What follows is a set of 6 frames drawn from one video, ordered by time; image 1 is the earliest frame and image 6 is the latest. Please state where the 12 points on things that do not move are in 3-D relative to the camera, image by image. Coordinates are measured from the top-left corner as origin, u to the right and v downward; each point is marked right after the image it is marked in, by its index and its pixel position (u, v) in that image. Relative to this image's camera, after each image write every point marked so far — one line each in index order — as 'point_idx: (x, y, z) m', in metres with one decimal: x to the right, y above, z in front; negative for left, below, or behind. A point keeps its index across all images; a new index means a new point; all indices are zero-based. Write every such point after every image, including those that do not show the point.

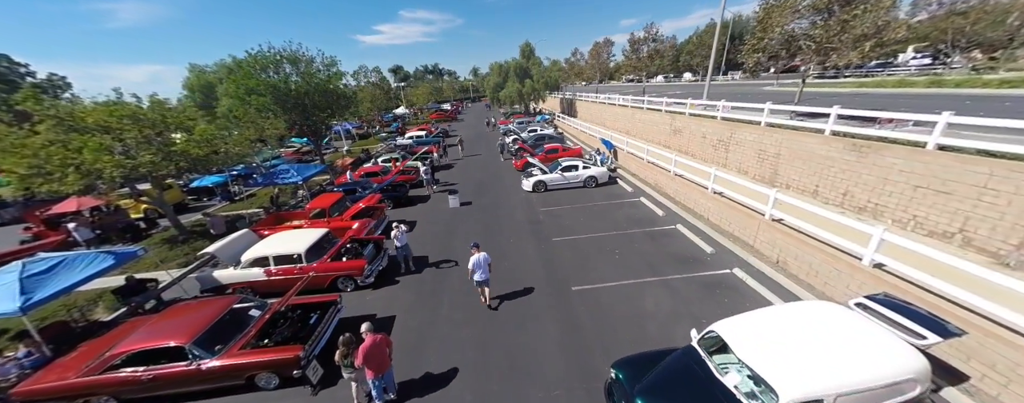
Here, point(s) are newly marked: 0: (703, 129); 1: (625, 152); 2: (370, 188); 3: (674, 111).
0: (+8.4, +3.2, +14.4) m
1: (+6.0, +2.5, +17.1) m
2: (-6.1, +0.6, +14.2) m
3: (+8.6, +4.8, +17.5) m
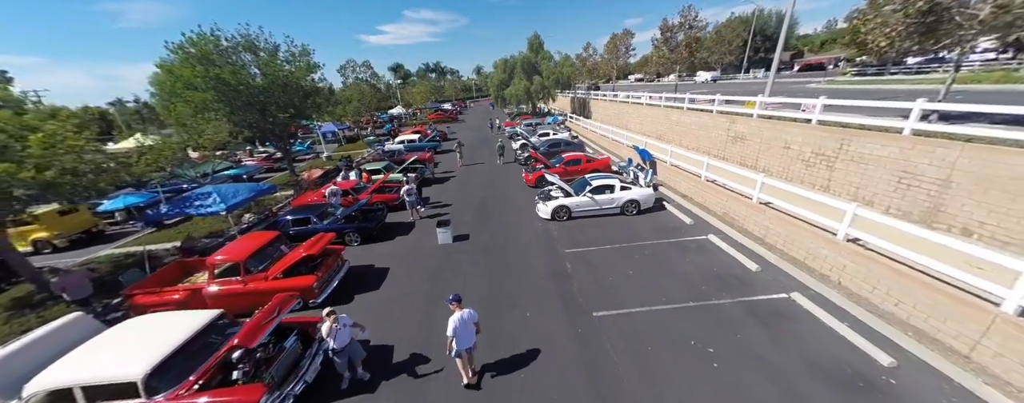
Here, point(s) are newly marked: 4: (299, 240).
0: (+8.8, +2.1, +10.5) m
1: (+6.4, +1.4, +13.2) m
2: (-5.8, -0.5, +10.4) m
3: (+9.0, +3.7, +13.6) m
4: (-6.5, -1.2, +10.0) m
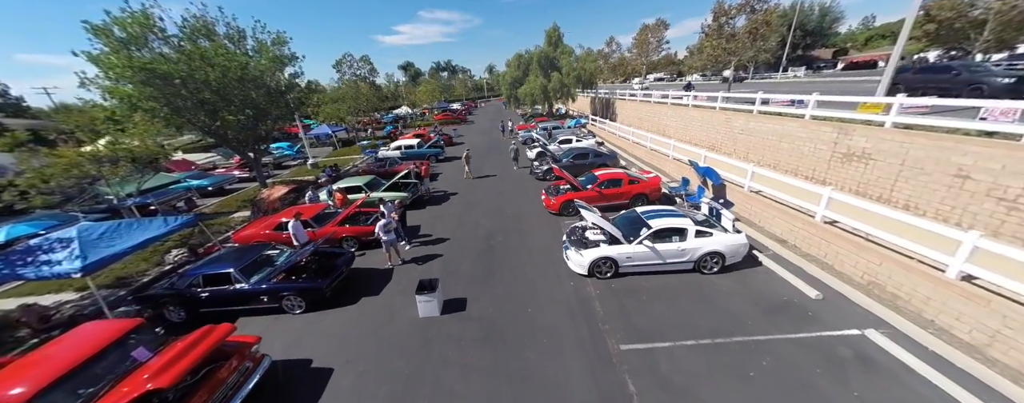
0: (+9.3, +0.9, +6.8) m
1: (+7.0, +0.3, +9.5) m
2: (-5.3, -1.4, +7.1) m
3: (+9.6, +2.5, +9.8) m
4: (-6.1, -2.1, +6.7) m
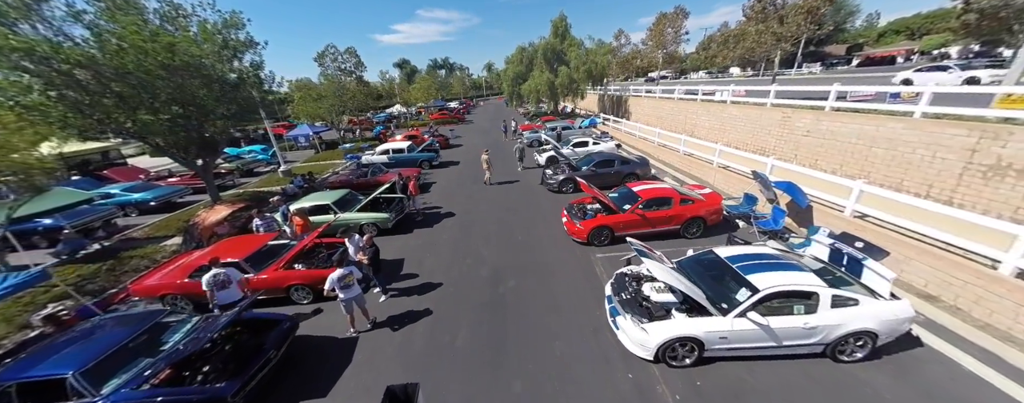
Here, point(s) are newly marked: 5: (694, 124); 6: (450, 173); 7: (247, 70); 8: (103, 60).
0: (+9.6, +0.2, +4.1) m
1: (+7.3, -0.4, +6.9) m
2: (-5.0, -2.1, +4.4) m
3: (+9.9, +1.9, +7.2) m
4: (-5.7, -2.8, +4.0) m
5: (+9.4, +4.0, +17.0) m
6: (-3.0, +1.4, +16.0) m
7: (-9.6, +4.9, +12.2) m
8: (-10.5, +3.6, +8.5) m
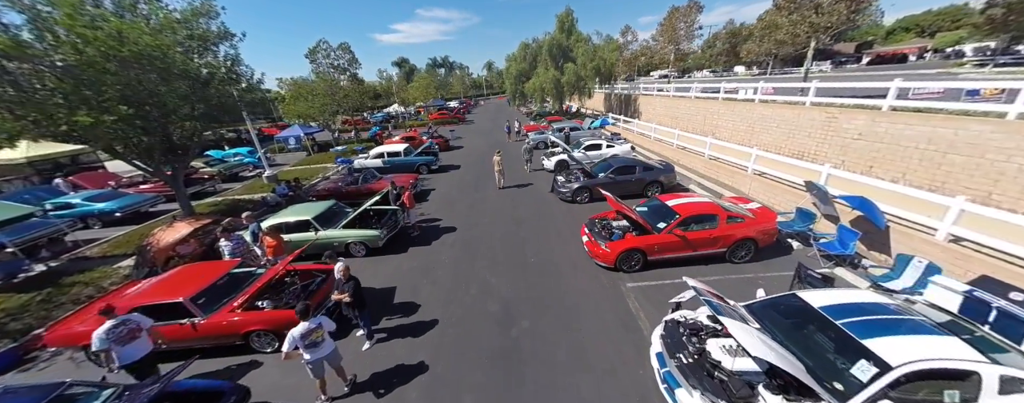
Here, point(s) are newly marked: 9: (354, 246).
0: (+9.9, -0.1, +2.8) m
1: (+7.6, -0.7, +5.6) m
2: (-4.7, -2.5, +3.1) m
3: (+10.2, +1.5, +5.8) m
4: (-5.5, -3.2, +2.7) m
5: (+9.7, +3.7, +15.7) m
6: (-2.8, +1.0, +14.7) m
7: (-9.4, +4.5, +10.9) m
8: (-10.2, +3.3, +7.1) m
9: (-3.9, -1.1, +8.2) m
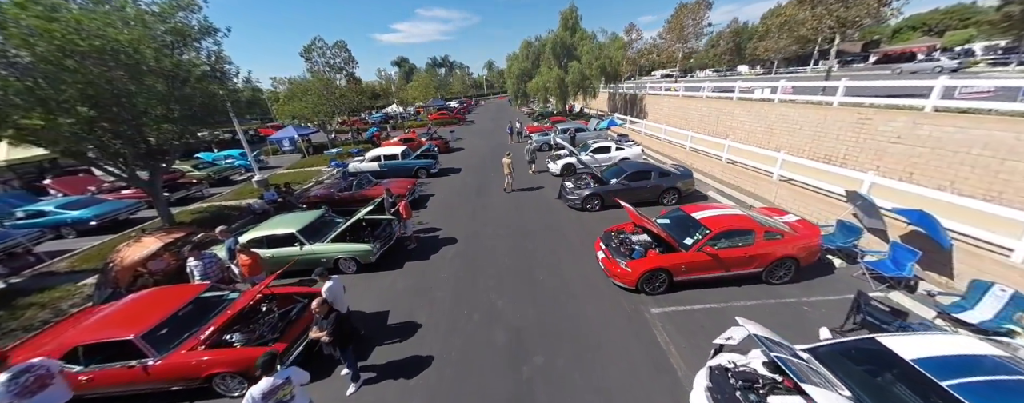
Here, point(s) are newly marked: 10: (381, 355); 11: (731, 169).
0: (+10.0, -0.4, +2.0) m
1: (+7.7, -1.0, +4.8) m
2: (-4.6, -2.7, +2.3) m
3: (+10.4, +1.3, +5.0) m
4: (-5.3, -3.4, +1.9) m
5: (+9.9, +3.4, +14.9) m
6: (-2.6, +0.8, +13.9) m
7: (-9.2, +4.3, +10.1) m
8: (-10.1, +3.0, +6.4) m
9: (-3.8, -1.3, +7.4) m
10: (-2.1, -2.4, +5.2) m
11: (+7.2, +1.1, +10.9) m
